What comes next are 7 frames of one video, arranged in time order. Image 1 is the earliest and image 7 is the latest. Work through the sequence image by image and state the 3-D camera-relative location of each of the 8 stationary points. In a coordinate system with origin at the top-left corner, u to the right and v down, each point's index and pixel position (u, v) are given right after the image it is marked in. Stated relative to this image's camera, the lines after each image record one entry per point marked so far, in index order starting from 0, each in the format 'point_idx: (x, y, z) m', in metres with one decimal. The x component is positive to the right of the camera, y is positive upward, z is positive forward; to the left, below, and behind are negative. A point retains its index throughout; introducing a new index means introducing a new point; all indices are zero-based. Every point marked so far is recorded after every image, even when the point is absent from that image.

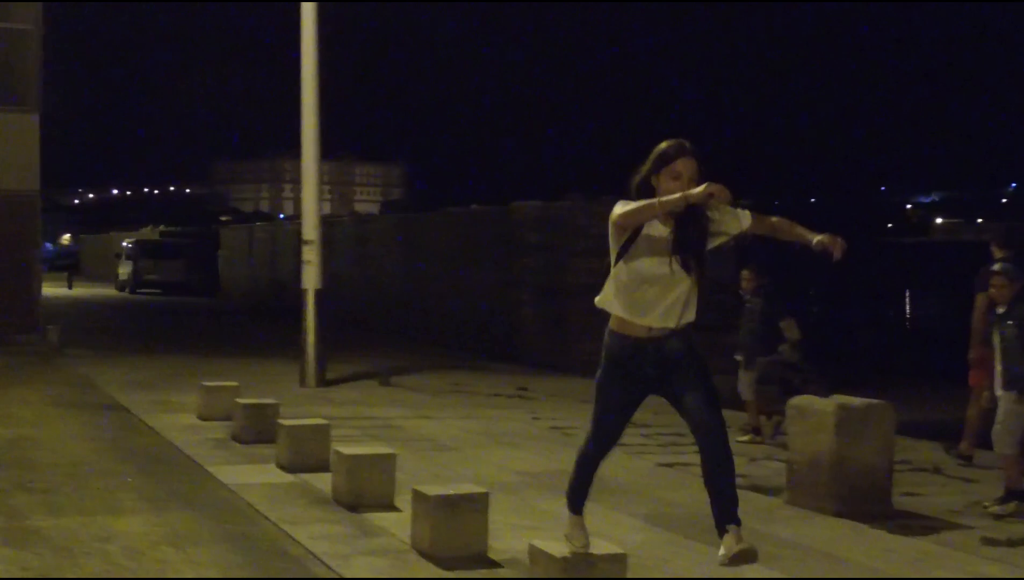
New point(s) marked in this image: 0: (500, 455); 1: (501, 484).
0: (-0.1, -1.4, +11.4) m
1: (-0.1, -1.4, +9.7) m
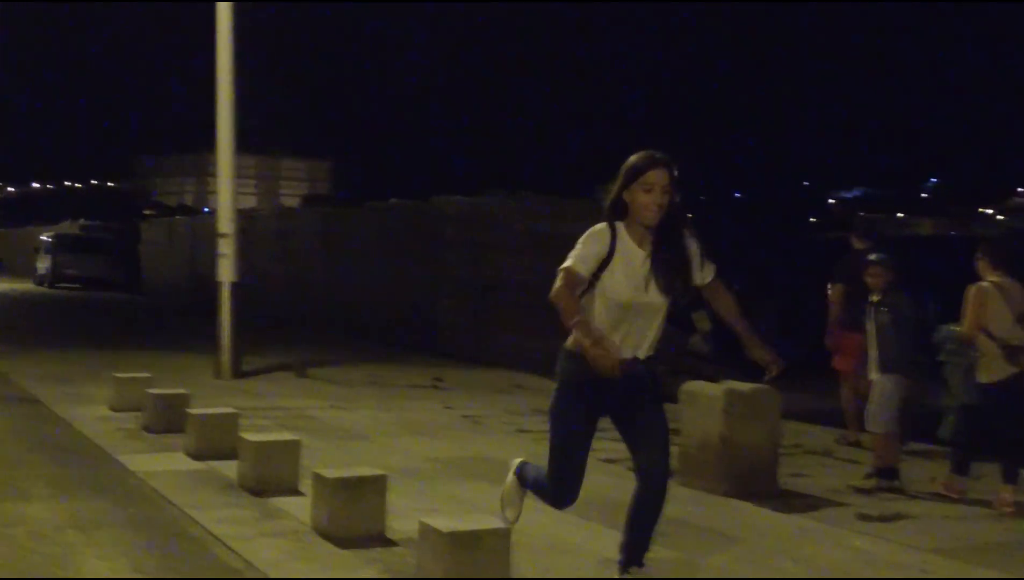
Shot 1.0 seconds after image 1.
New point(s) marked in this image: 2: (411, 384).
0: (-0.9, -1.3, +11.7) m
1: (-0.8, -1.3, +10.0) m
2: (-1.3, -1.2, +17.5) m
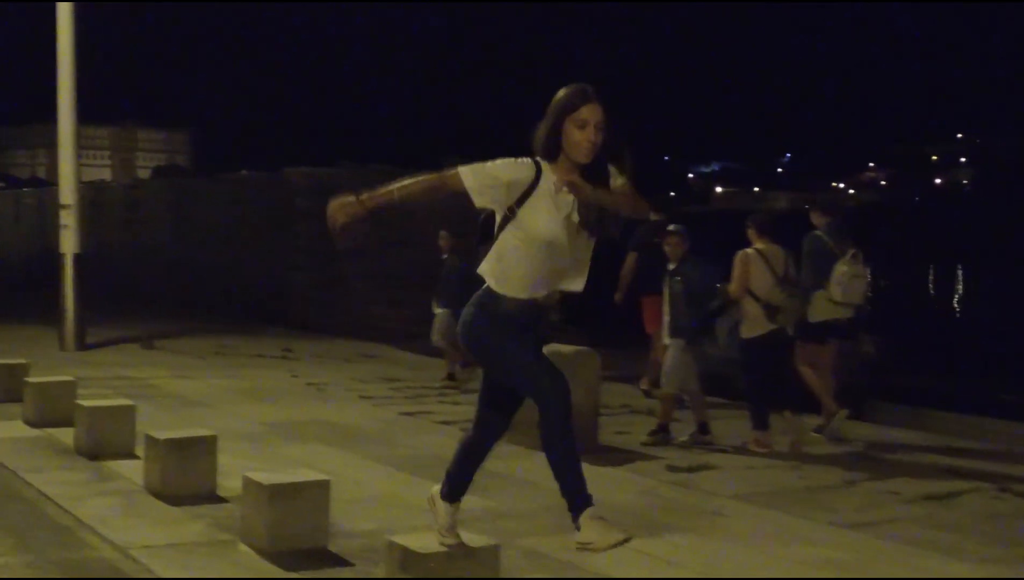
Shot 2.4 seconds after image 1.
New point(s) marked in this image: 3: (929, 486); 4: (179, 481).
0: (-2.3, -1.0, +12.0) m
1: (-2.0, -1.1, +10.3) m
2: (-3.2, -0.8, +17.7) m
3: (+2.6, -1.2, +8.6) m
4: (-1.9, -1.1, +7.9) m
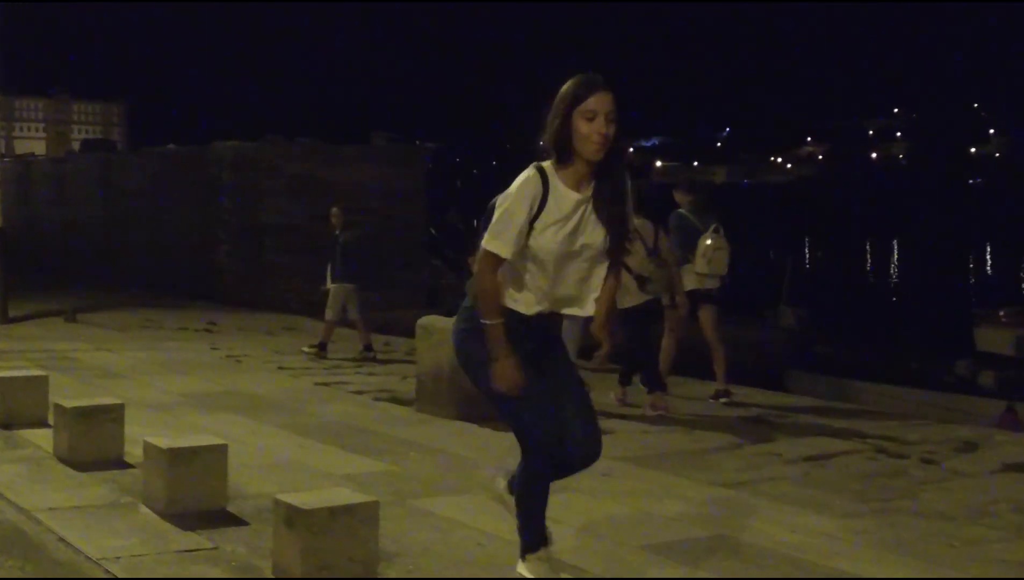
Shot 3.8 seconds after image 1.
0: (-3.1, -0.8, +12.2) m
1: (-2.7, -0.9, +10.5) m
2: (-4.3, -0.5, +17.9) m
3: (+1.9, -1.0, +9.0) m
4: (-2.5, -0.9, +8.1) m
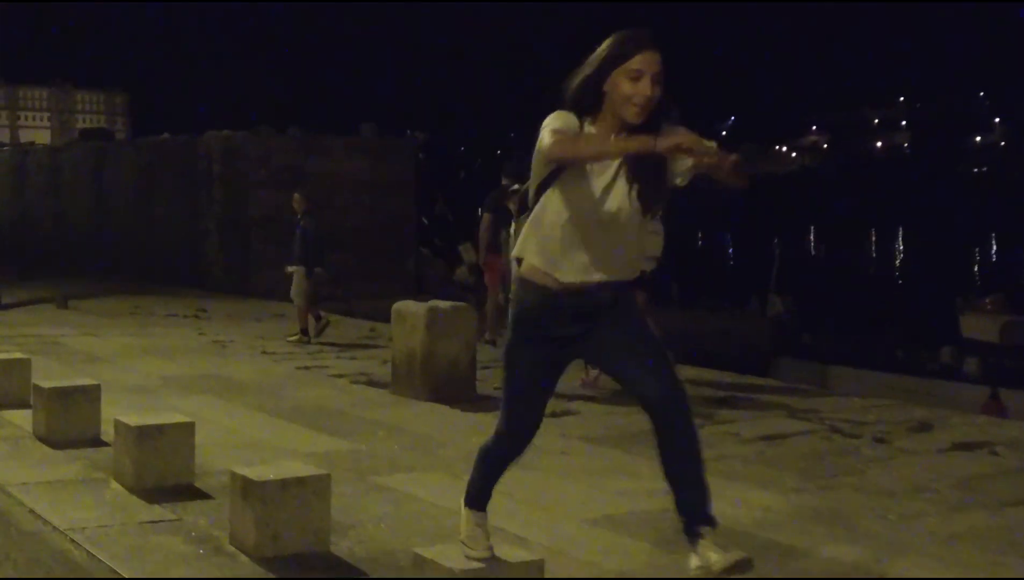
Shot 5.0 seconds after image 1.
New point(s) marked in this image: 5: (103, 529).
0: (-3.3, -0.7, +12.5) m
1: (-2.9, -0.7, +10.8) m
2: (-4.5, -0.3, +18.2) m
3: (+1.7, -0.9, +9.3) m
4: (-2.8, -0.8, +8.4) m
5: (-1.9, -1.1, +6.4) m
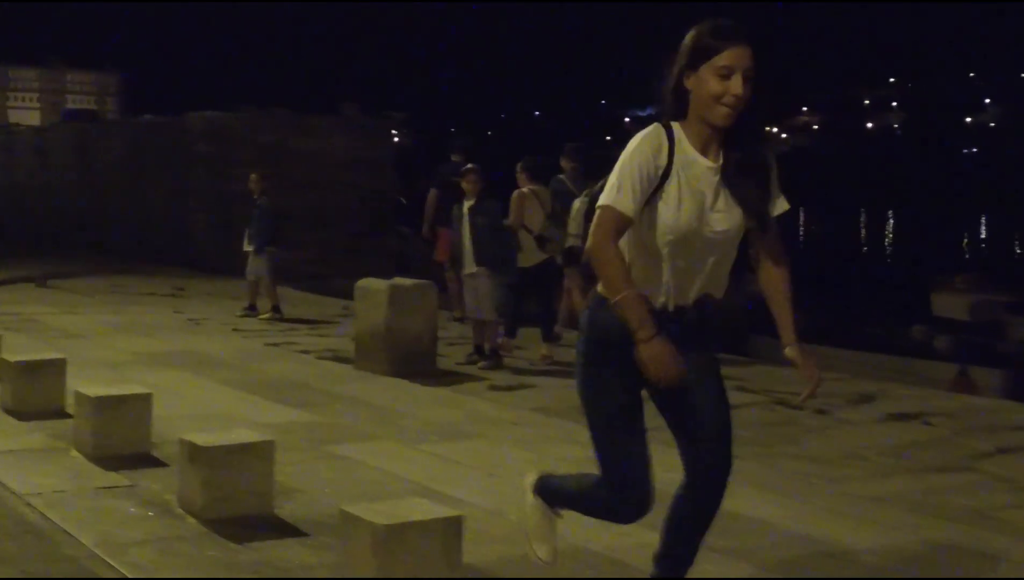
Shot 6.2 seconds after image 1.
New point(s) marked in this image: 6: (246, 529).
0: (-3.6, -0.5, +12.7) m
1: (-3.3, -0.6, +11.1) m
2: (-4.9, 0.0, +18.5) m
3: (+1.4, -0.8, +9.6) m
4: (-3.1, -0.7, +8.7) m
5: (-2.2, -1.0, +6.7) m
6: (-1.2, -1.1, +6.1) m
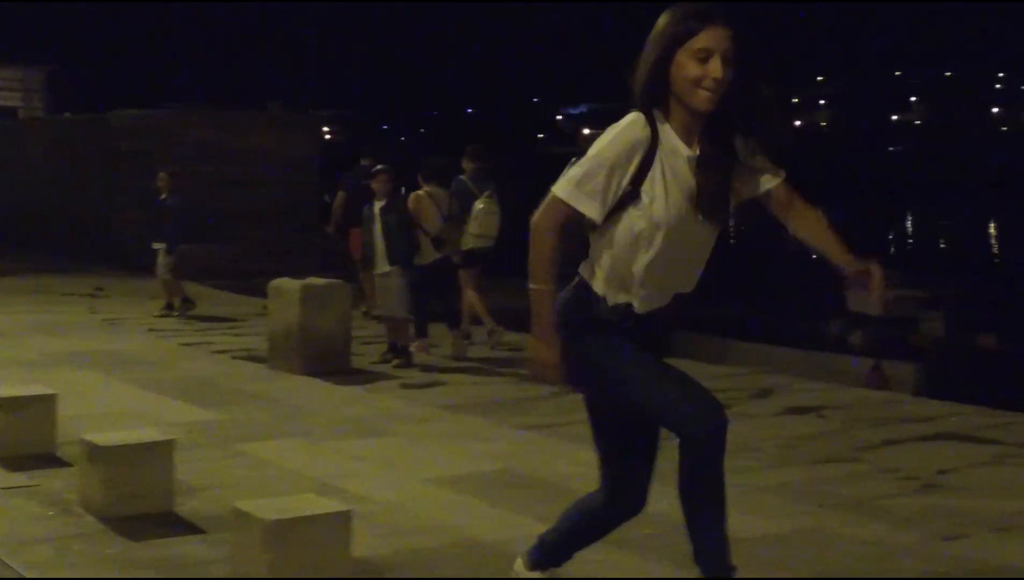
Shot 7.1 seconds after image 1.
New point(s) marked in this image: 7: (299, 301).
0: (-4.4, -0.5, +12.7) m
1: (-4.0, -0.6, +11.1) m
2: (-5.9, 0.0, +18.4) m
3: (+0.8, -0.8, +9.8) m
4: (-3.7, -0.7, +8.7) m
5: (-2.7, -1.0, +6.7) m
6: (-1.6, -1.1, +6.2) m
7: (-1.7, -0.1, +10.9) m
